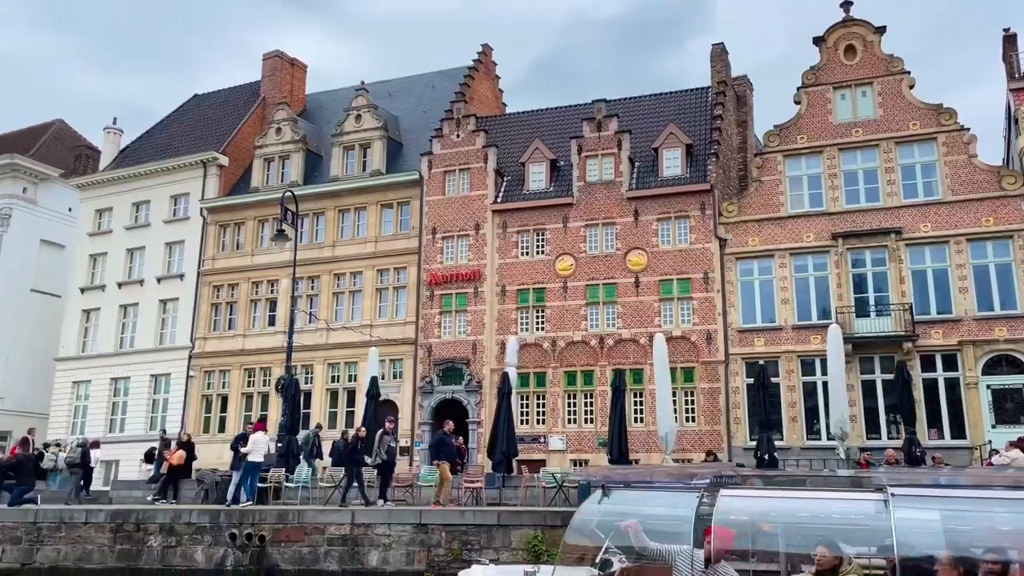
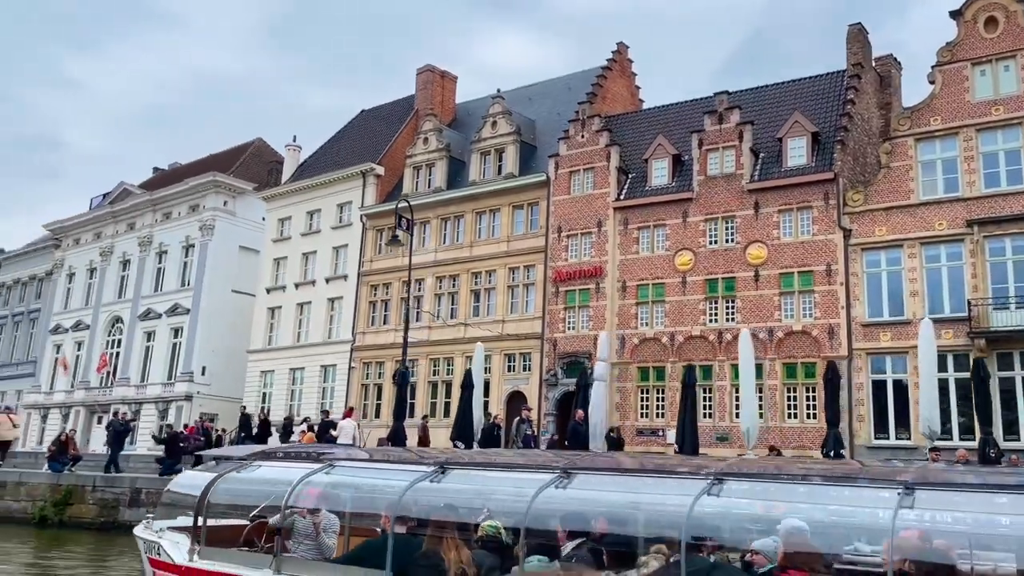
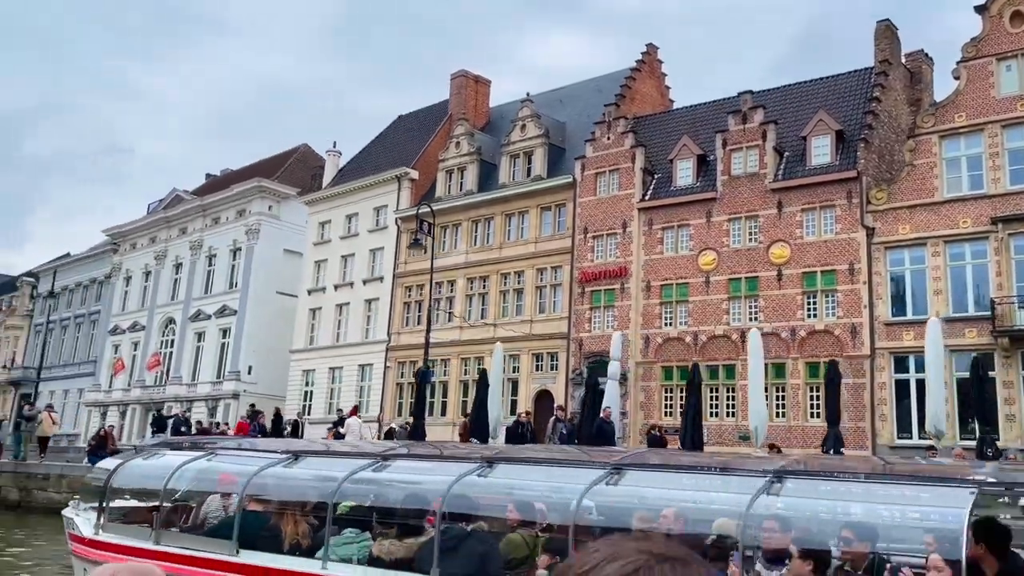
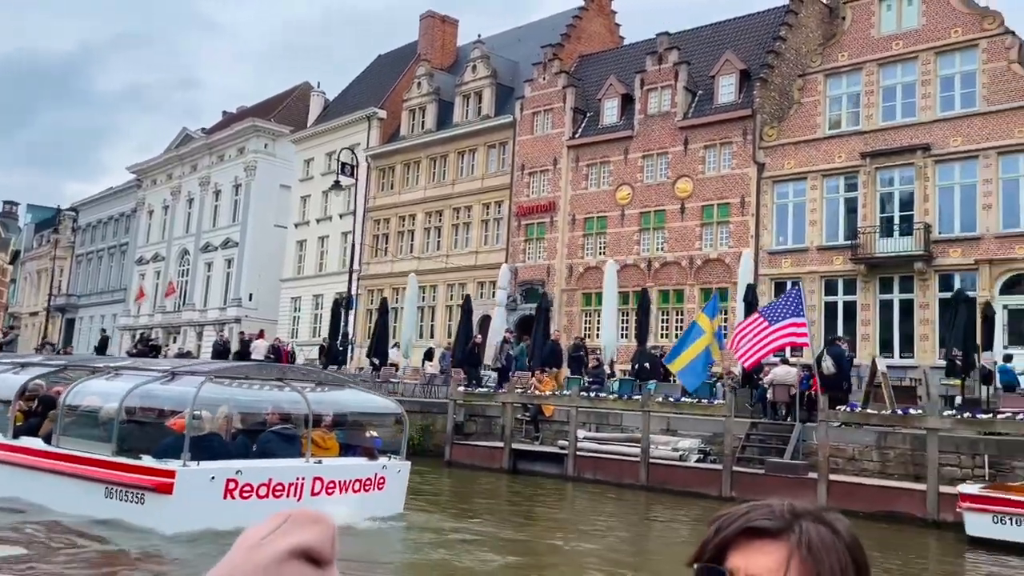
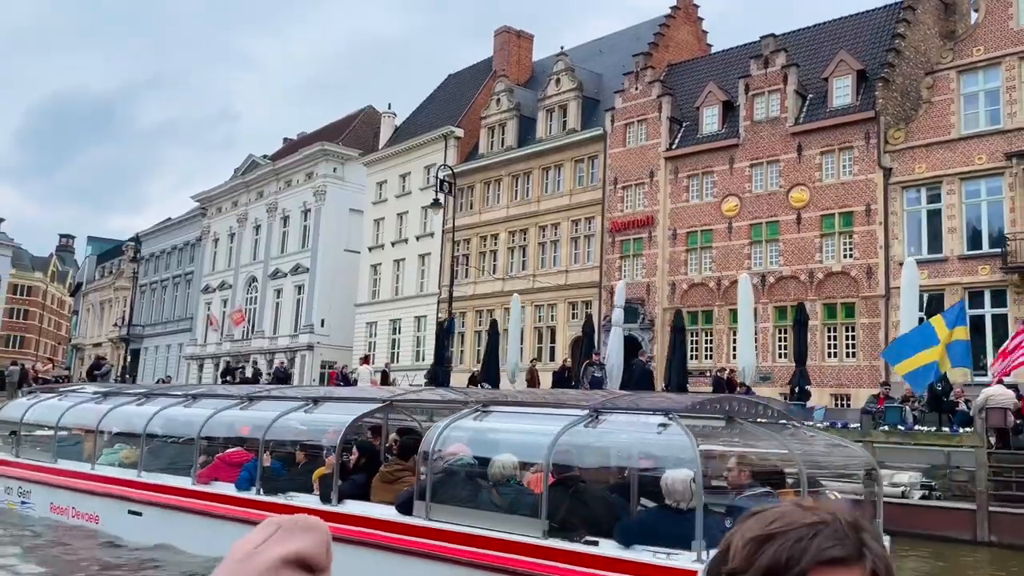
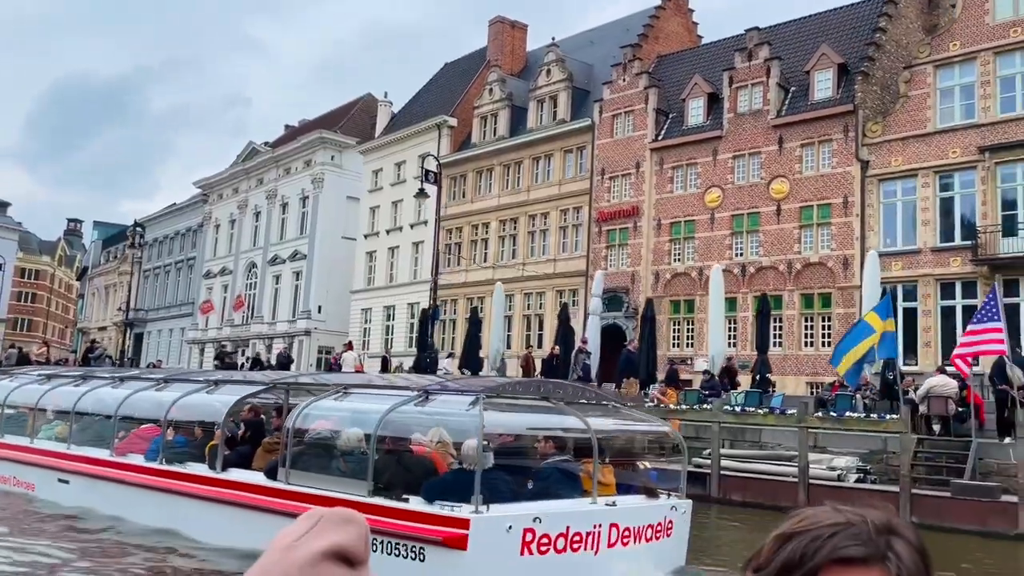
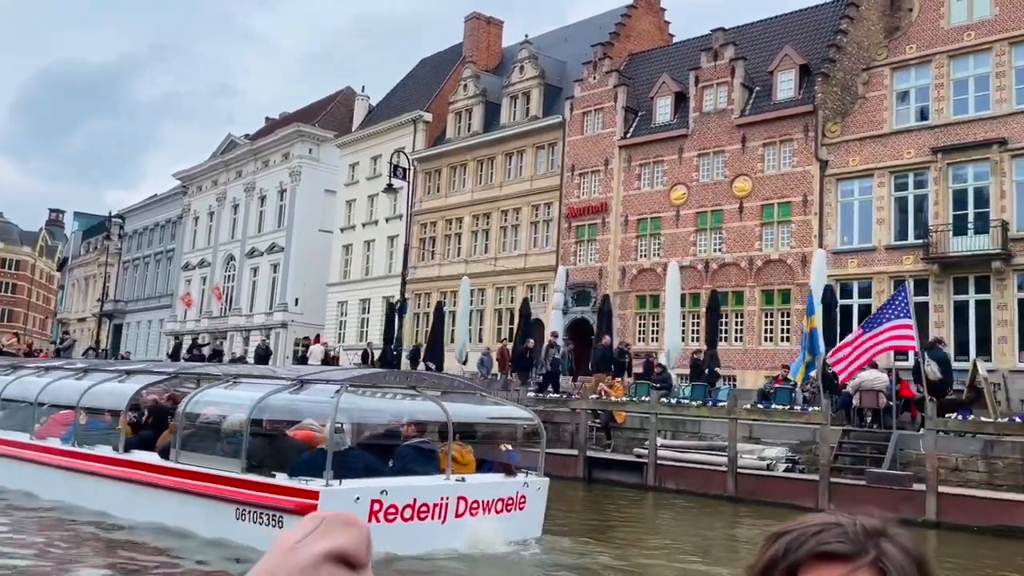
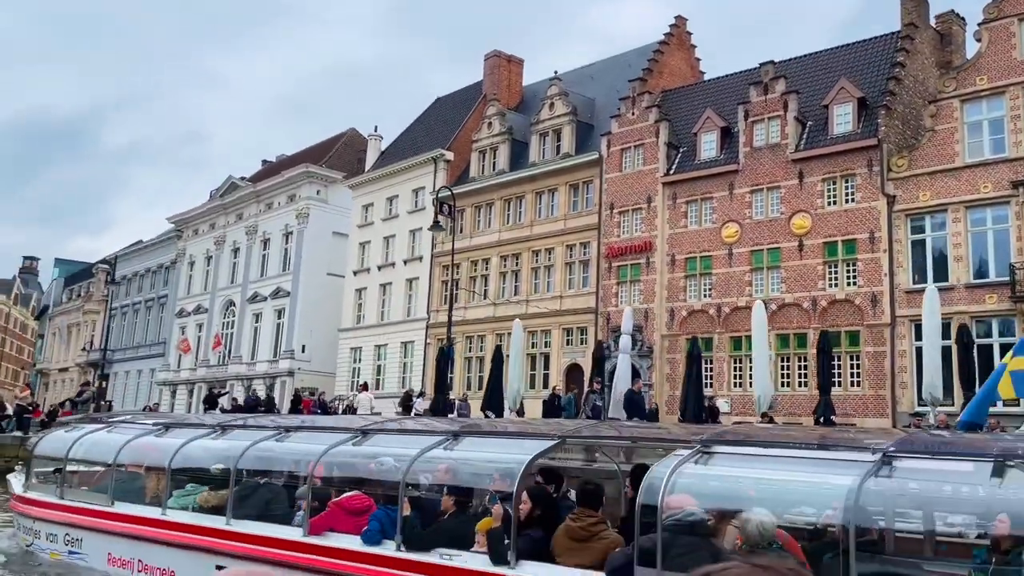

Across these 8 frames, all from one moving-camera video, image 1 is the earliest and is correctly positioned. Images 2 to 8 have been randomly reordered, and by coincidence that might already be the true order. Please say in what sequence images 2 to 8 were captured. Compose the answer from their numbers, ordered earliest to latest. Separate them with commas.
2, 3, 8, 5, 6, 7, 4
